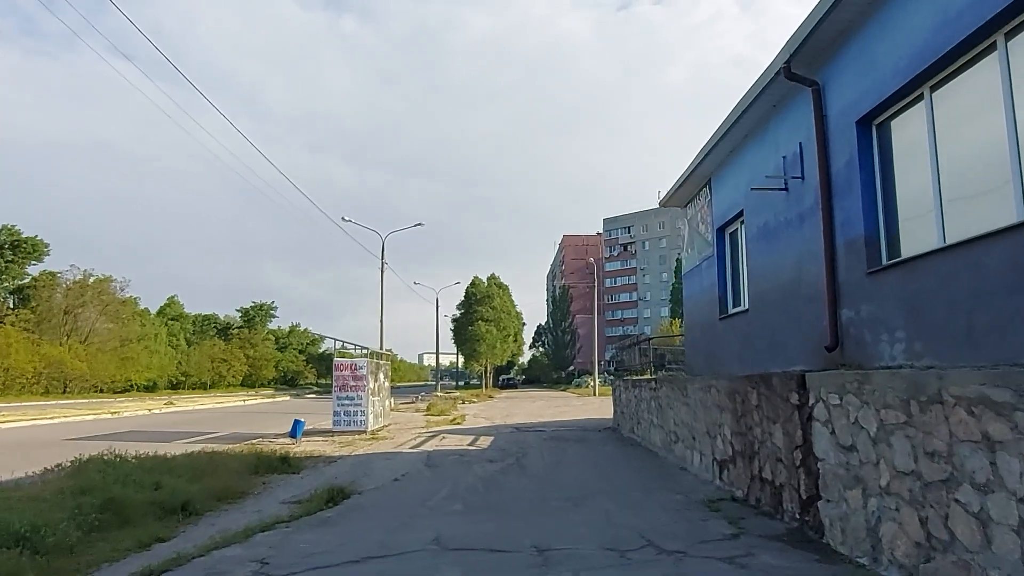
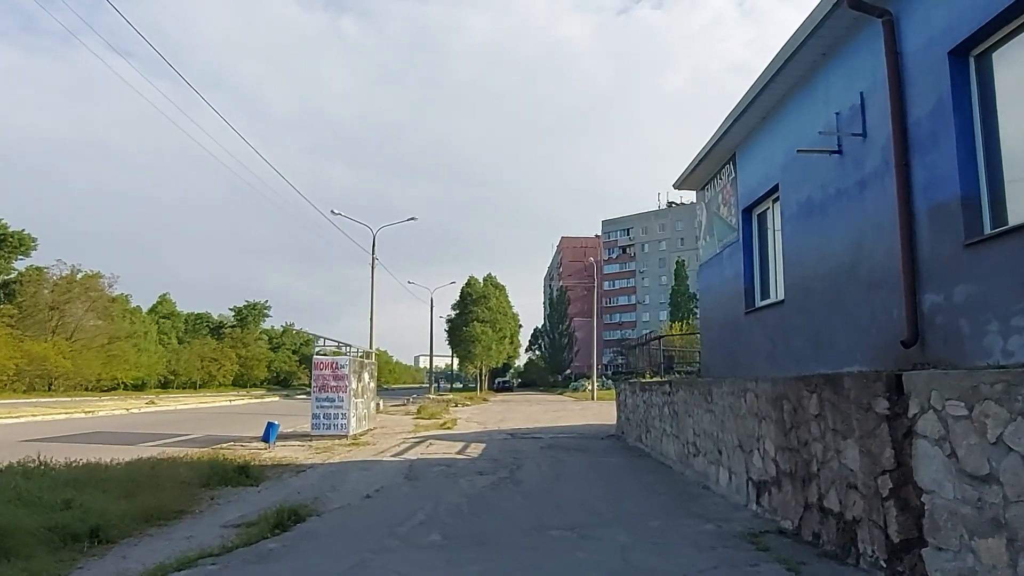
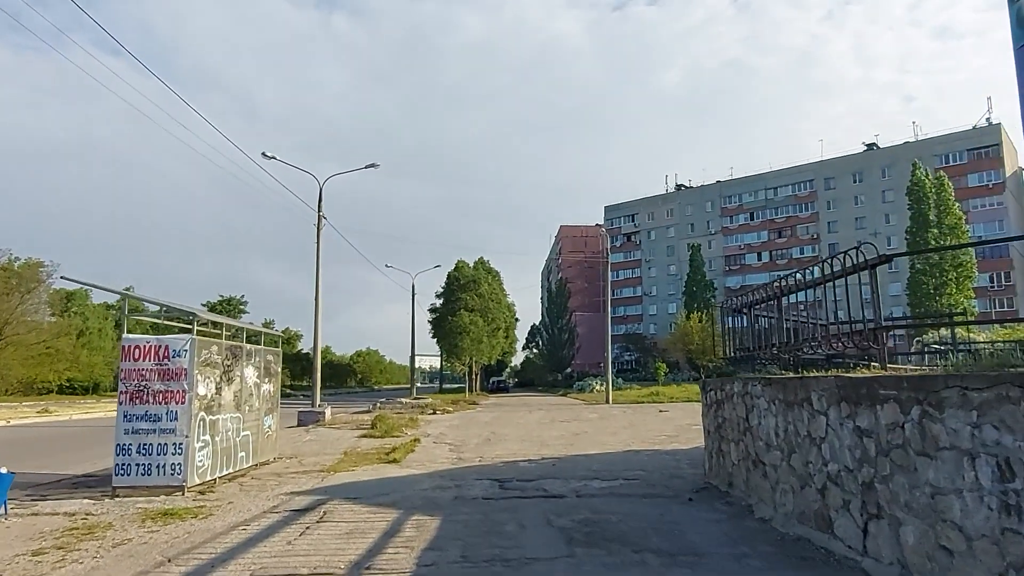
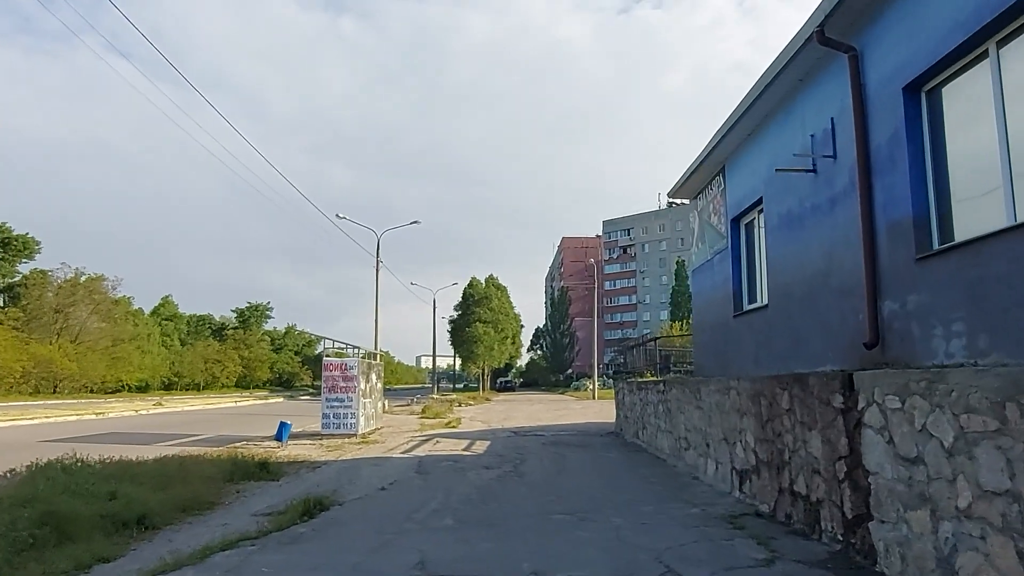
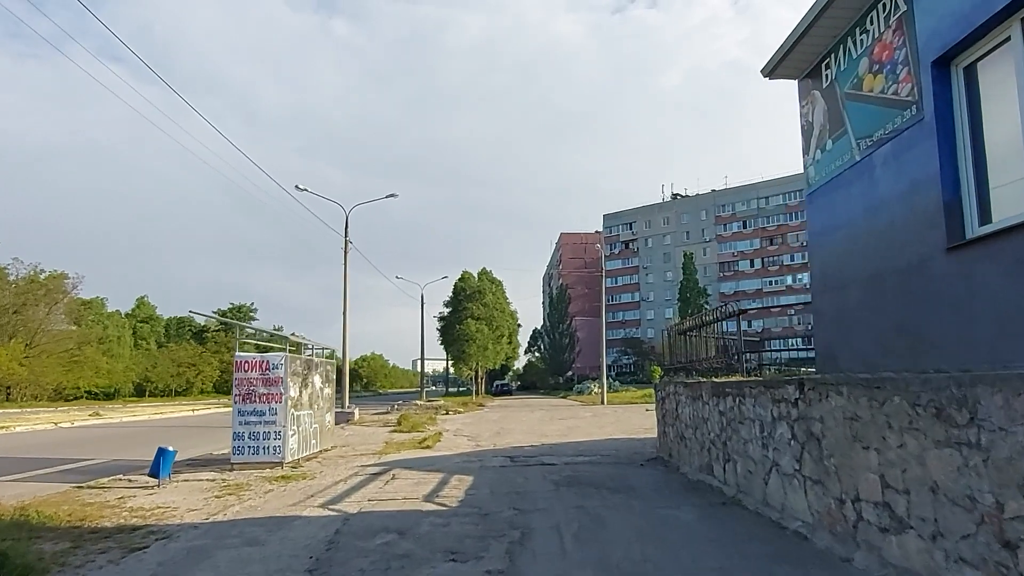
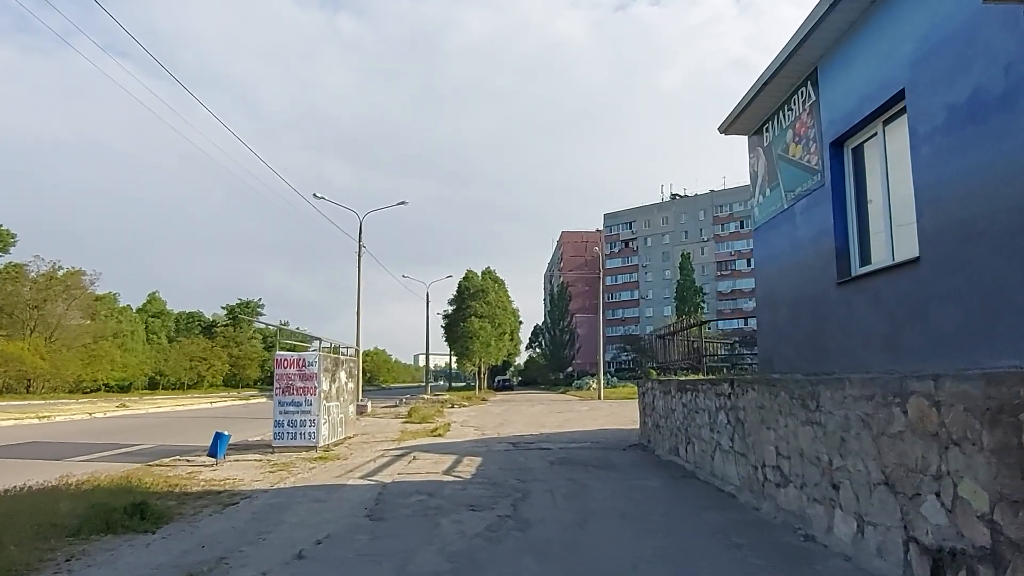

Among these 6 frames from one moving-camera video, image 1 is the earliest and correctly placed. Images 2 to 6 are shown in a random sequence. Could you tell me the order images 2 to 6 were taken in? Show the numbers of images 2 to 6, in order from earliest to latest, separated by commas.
4, 2, 6, 5, 3
